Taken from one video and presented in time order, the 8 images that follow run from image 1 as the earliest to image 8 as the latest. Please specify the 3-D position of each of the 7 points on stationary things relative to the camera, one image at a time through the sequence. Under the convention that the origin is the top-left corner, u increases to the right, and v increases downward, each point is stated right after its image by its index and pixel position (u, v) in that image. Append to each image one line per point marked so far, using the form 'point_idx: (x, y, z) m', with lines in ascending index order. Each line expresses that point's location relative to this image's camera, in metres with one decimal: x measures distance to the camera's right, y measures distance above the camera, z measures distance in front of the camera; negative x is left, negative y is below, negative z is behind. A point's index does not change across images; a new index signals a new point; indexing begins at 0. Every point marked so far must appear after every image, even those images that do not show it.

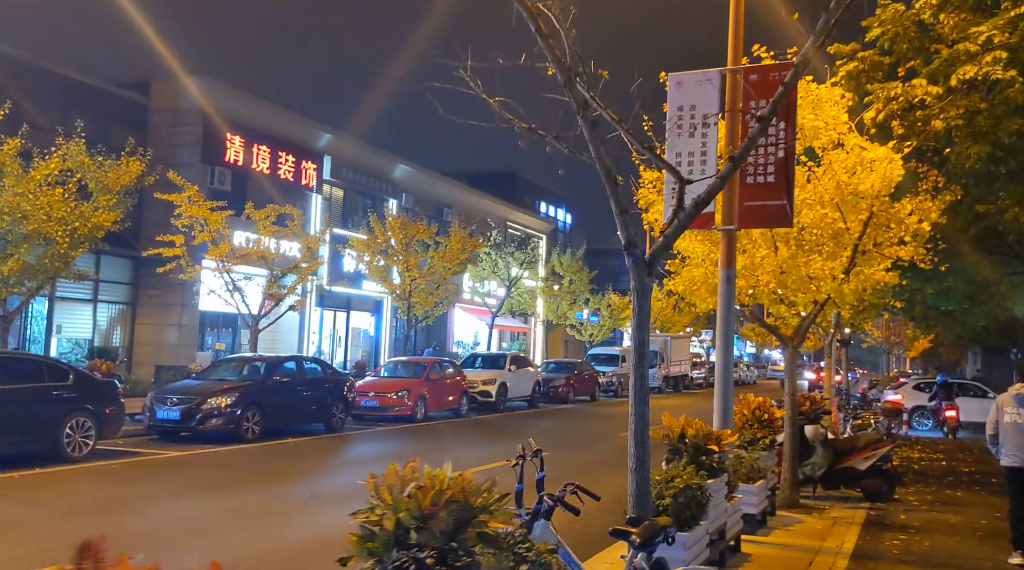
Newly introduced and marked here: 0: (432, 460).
0: (-1.3, -3.1, +17.1) m
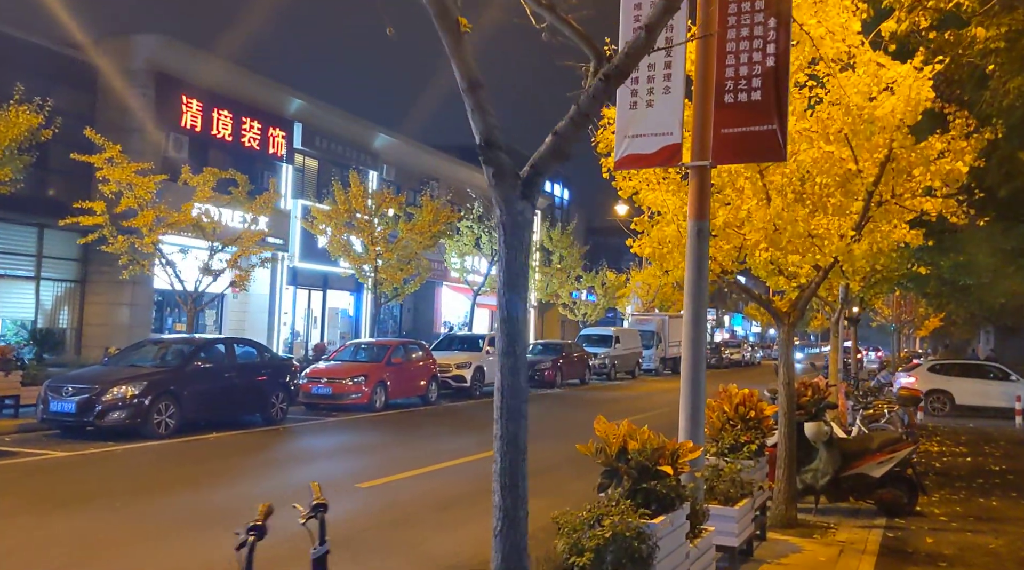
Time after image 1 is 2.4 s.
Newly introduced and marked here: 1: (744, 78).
0: (-2.0, -2.7, +14.8) m
1: (+1.6, +1.5, +6.8) m
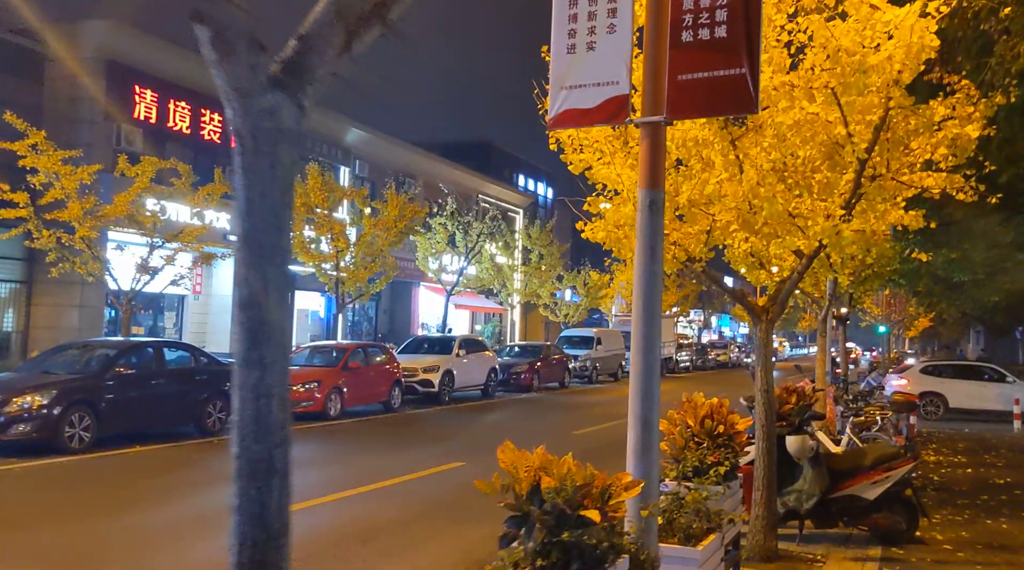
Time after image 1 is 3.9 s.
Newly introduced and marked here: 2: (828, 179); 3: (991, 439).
0: (-2.6, -2.6, +13.5) m
1: (+1.1, +1.6, +5.5) m
2: (+2.3, +0.8, +7.1) m
3: (+8.5, -2.7, +17.1) m
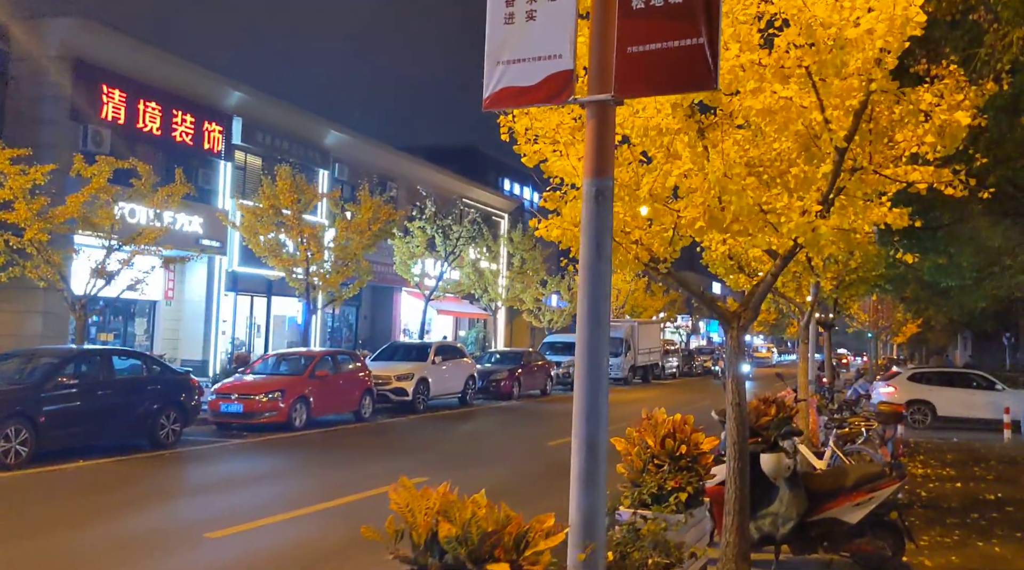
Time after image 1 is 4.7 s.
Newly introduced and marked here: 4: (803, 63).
0: (-3.1, -2.7, +12.7) m
1: (+0.7, +1.5, +4.8) m
2: (+2.0, +0.8, +6.4) m
3: (+8.0, -2.8, +16.5) m
4: (+1.9, +1.4, +6.2) m
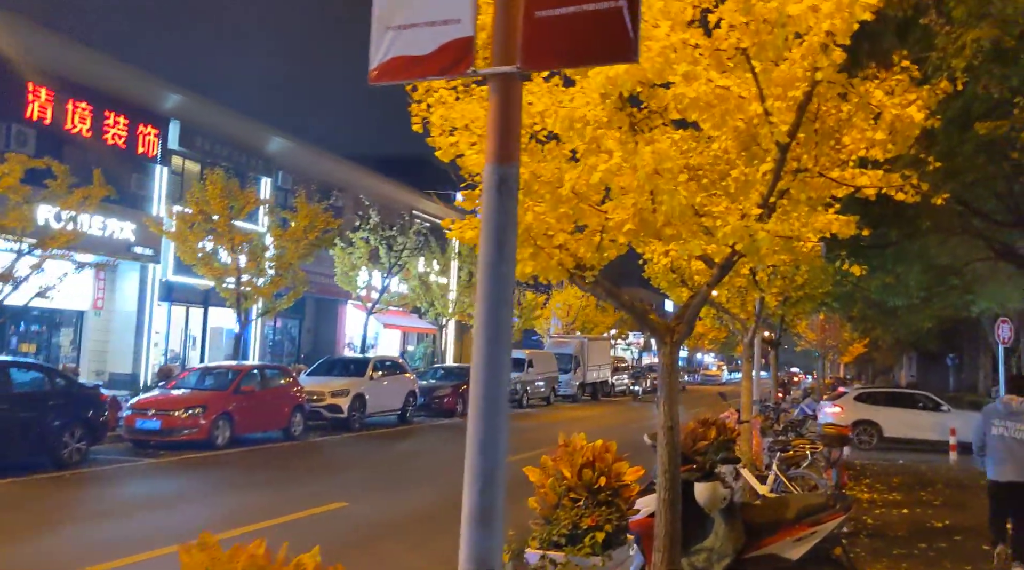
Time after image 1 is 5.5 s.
0: (-3.9, -2.8, +11.8) m
1: (+0.3, +1.5, +4.1) m
2: (+1.4, +0.7, +5.8) m
3: (+7.0, -3.1, +16.1) m
4: (+1.3, +1.4, +5.6) m
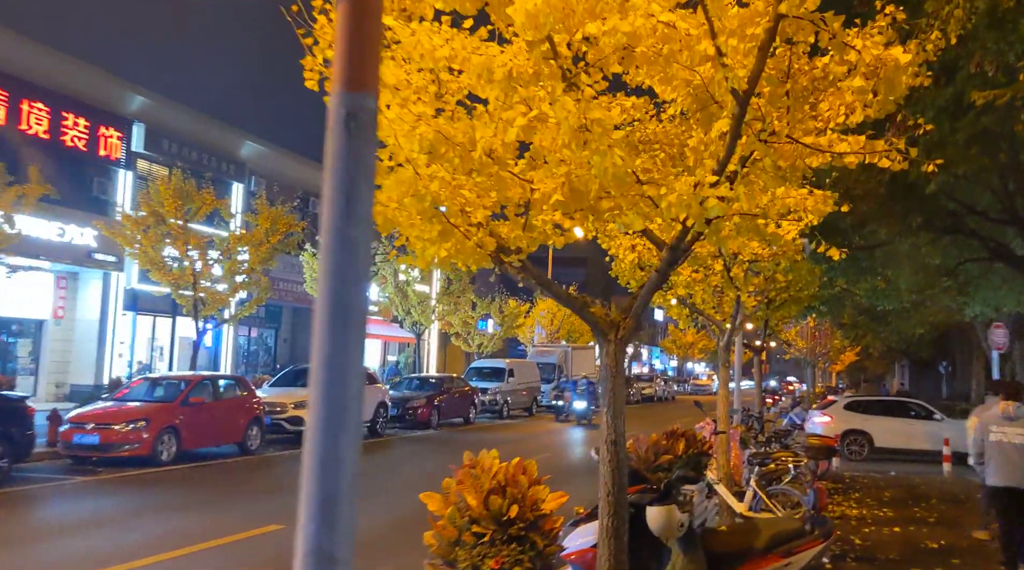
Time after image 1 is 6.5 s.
0: (-4.5, -2.8, +10.7) m
1: (-0.2, +1.6, +3.1) m
2: (+0.9, +0.8, +4.8) m
3: (+6.4, -3.1, +15.1) m
4: (+0.9, +1.4, +4.6) m
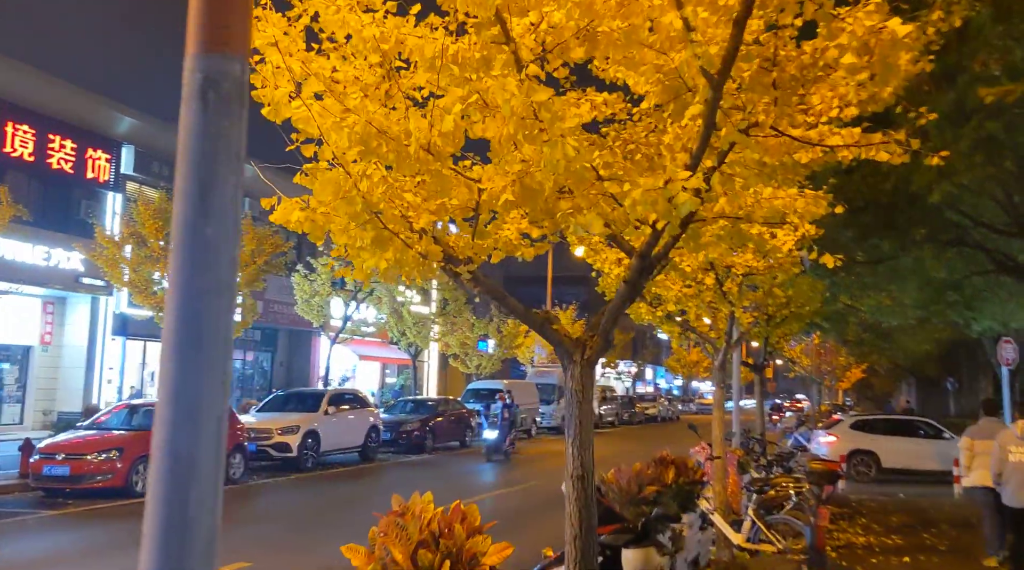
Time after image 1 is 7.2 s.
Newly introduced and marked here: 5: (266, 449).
0: (-4.6, -3.0, +10.0) m
1: (-0.5, +1.6, +2.5) m
2: (+0.7, +0.7, +4.2) m
3: (+6.3, -3.3, +14.4) m
4: (+0.6, +1.4, +4.0) m
5: (-4.9, -3.3, +19.2) m
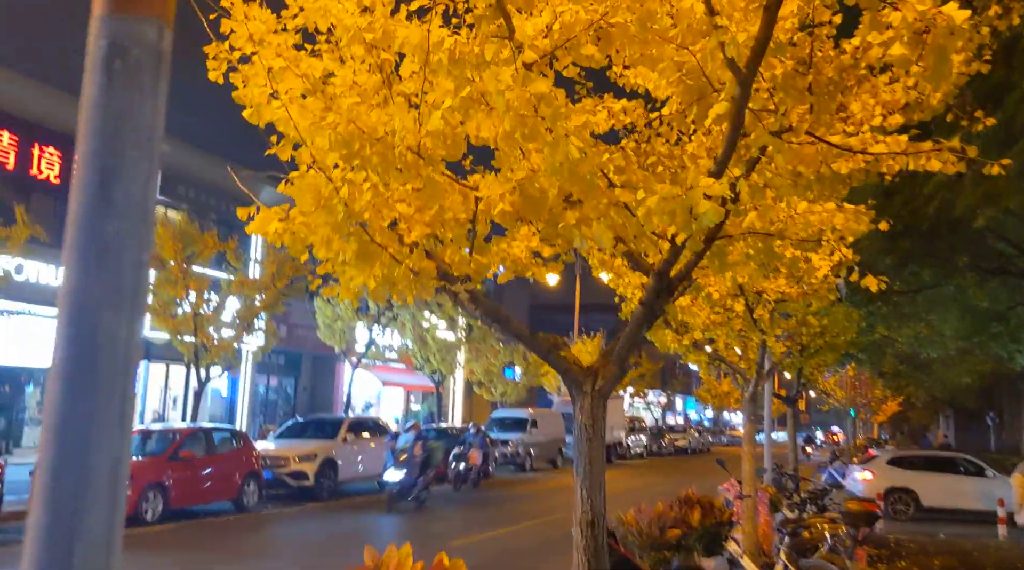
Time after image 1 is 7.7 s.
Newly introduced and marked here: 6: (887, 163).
0: (-4.5, -3.2, +9.6) m
1: (-0.5, +1.6, +2.1) m
2: (+0.7, +0.6, +3.7) m
3: (+6.6, -3.8, +13.6) m
4: (+0.6, +1.3, +3.5) m
5: (-4.5, -3.7, +18.8) m
6: (+1.7, +0.5, +4.4) m
